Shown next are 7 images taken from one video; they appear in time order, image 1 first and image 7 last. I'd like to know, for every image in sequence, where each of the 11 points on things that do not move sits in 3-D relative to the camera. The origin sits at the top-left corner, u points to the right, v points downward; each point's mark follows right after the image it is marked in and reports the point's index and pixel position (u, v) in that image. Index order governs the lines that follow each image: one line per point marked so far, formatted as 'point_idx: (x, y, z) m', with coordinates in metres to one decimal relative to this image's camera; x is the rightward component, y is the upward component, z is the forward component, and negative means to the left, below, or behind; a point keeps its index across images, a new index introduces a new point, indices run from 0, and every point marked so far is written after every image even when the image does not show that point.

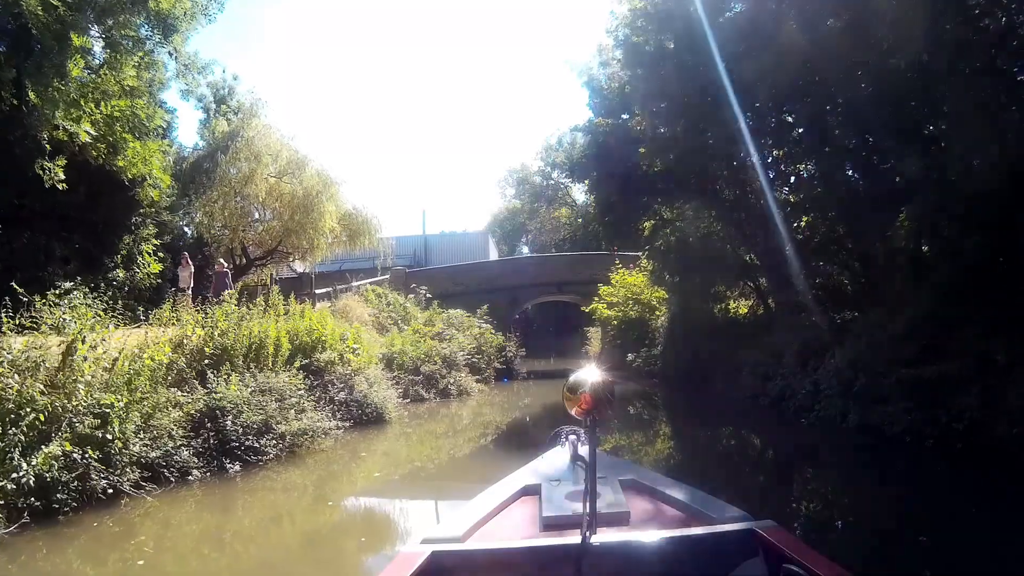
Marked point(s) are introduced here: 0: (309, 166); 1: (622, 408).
0: (-4.6, +2.8, +15.6) m
1: (+2.3, -2.5, +14.5) m
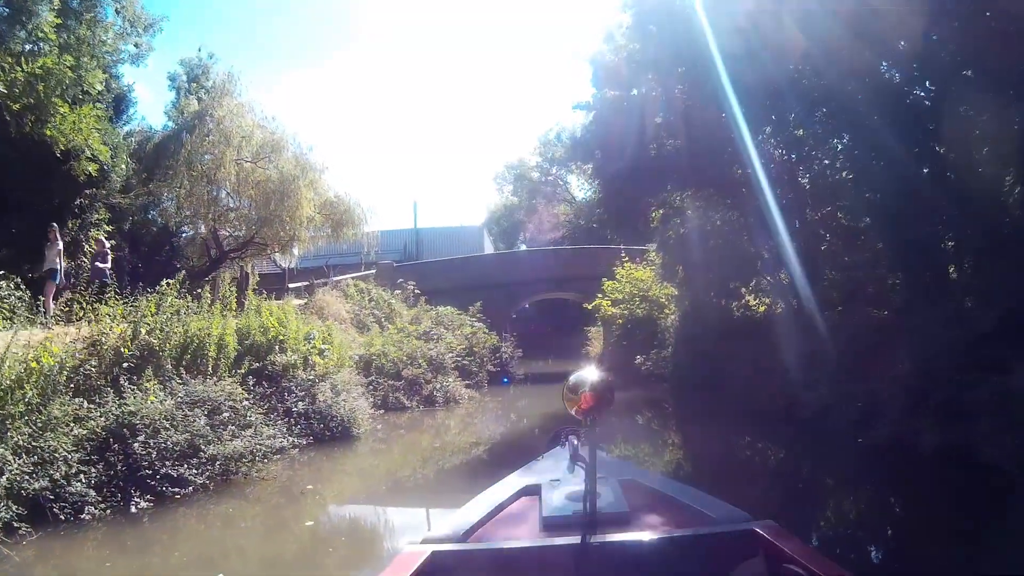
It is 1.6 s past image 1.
0: (-4.7, +2.9, +14.3) m
1: (+2.2, -2.4, +13.2) m
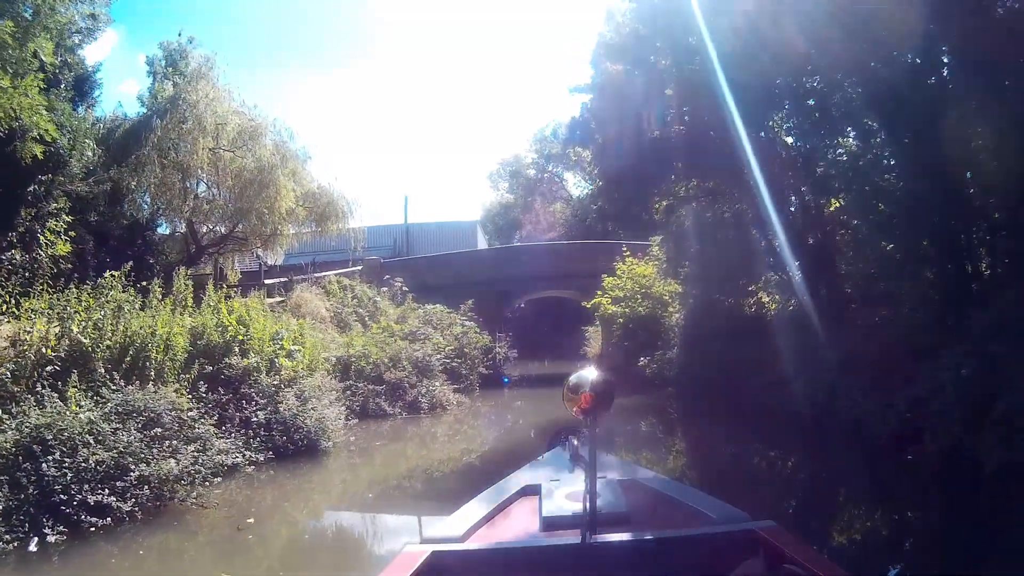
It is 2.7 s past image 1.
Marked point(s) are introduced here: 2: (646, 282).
0: (-4.8, +2.9, +13.4) m
1: (+2.1, -2.4, +12.4) m
2: (+2.9, +0.2, +14.7) m
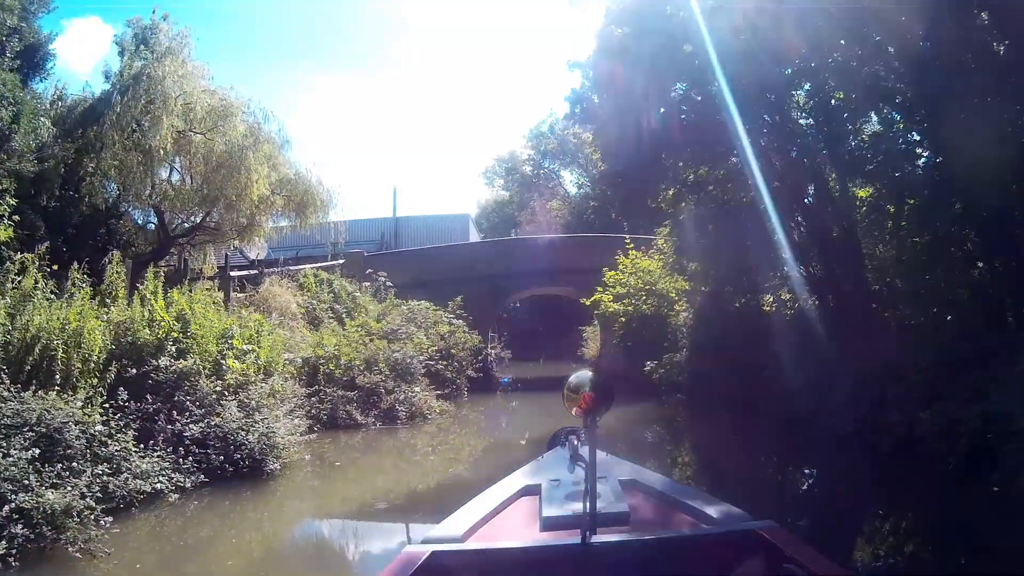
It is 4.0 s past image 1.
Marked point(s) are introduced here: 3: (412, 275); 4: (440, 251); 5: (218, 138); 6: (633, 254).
0: (-4.9, +3.0, +12.4) m
1: (+2.0, -2.3, +11.4) m
2: (+2.8, +0.2, +13.7) m
3: (-2.4, +0.3, +16.5) m
4: (-1.8, +0.9, +16.5) m
5: (-5.1, +2.6, +12.1) m
6: (+2.6, +0.7, +14.7) m
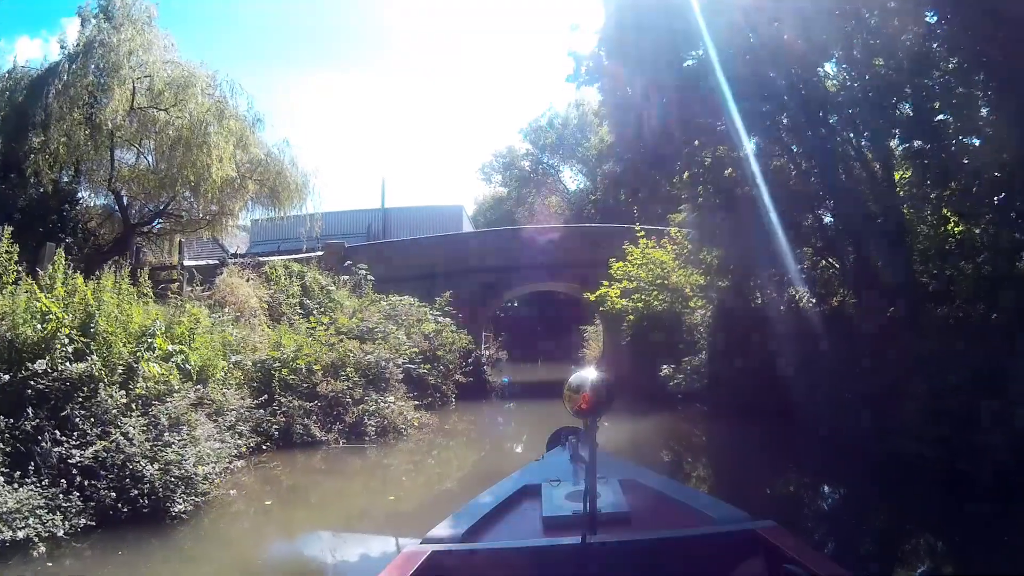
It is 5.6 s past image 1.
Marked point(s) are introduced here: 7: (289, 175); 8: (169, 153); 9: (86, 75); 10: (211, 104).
0: (-5.0, +3.1, +11.1) m
1: (+1.9, -2.2, +10.2) m
2: (+2.7, +0.3, +12.5) m
3: (-2.5, +0.4, +15.3) m
4: (-1.8, +1.0, +15.2) m
5: (-5.2, +2.7, +10.8) m
6: (+2.5, +0.8, +13.5) m
7: (-4.2, +2.1, +12.9) m
8: (-5.4, +2.1, +10.9) m
9: (-6.3, +3.1, +10.3) m
10: (-4.9, +3.0, +11.3) m
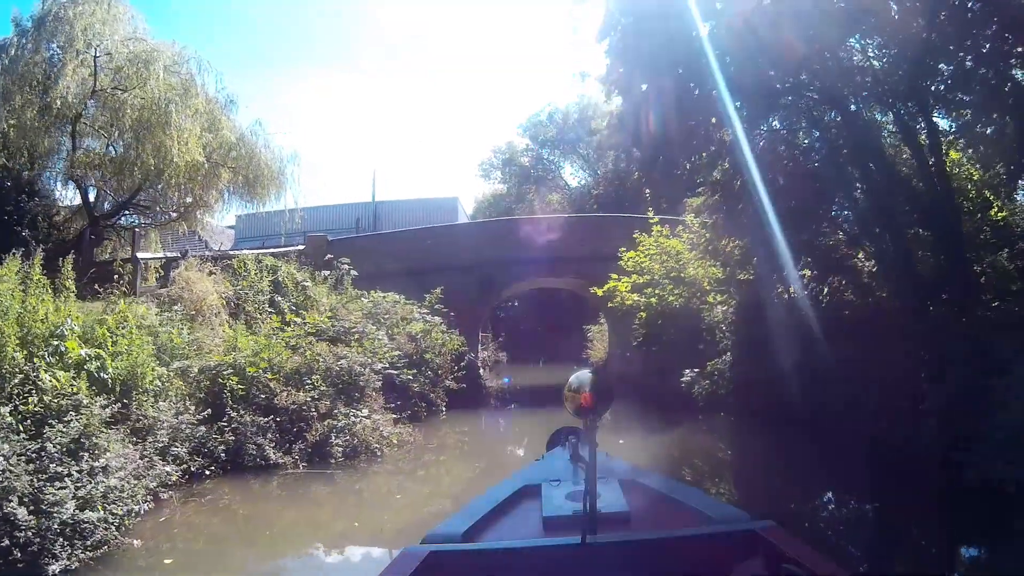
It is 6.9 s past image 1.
0: (-5.0, +3.2, +10.1) m
1: (+1.9, -2.2, +9.2) m
2: (+2.7, +0.4, +11.5) m
3: (-2.5, +0.5, +14.3) m
4: (-1.9, +1.0, +14.2) m
5: (-5.2, +2.7, +9.8) m
6: (+2.4, +0.9, +12.4) m
7: (-4.2, +2.1, +11.9) m
8: (-5.4, +2.1, +9.9) m
9: (-6.3, +3.2, +9.2) m
10: (-4.9, +3.0, +10.3) m
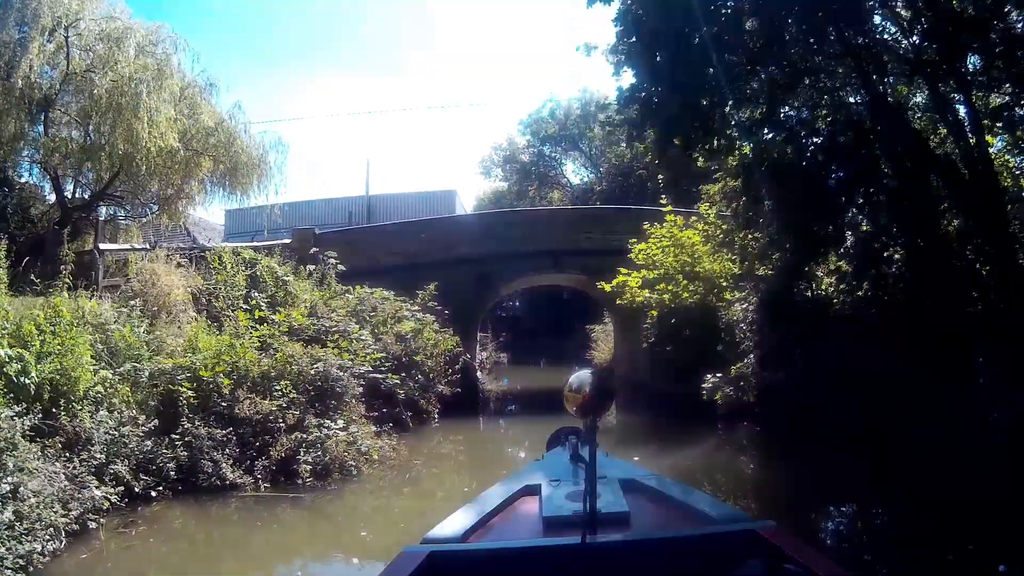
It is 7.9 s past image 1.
0: (-5.1, +3.2, +9.4) m
1: (+1.8, -2.1, +8.5) m
2: (+2.6, +0.4, +10.8) m
3: (-2.5, +0.5, +13.6) m
4: (-1.9, +1.1, +13.5) m
5: (-5.2, +2.8, +9.1) m
6: (+2.4, +0.9, +11.8) m
7: (-4.2, +2.2, +11.2) m
8: (-5.4, +2.2, +9.2) m
9: (-6.3, +3.2, +8.6) m
10: (-4.9, +3.1, +9.6) m
